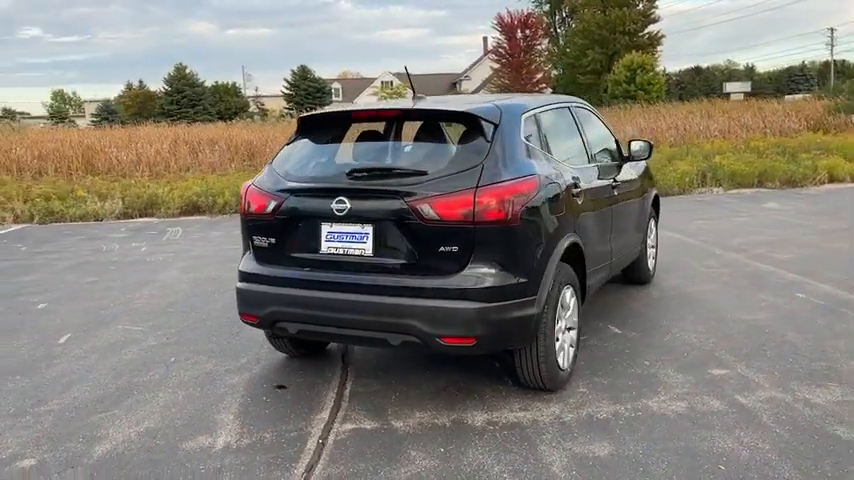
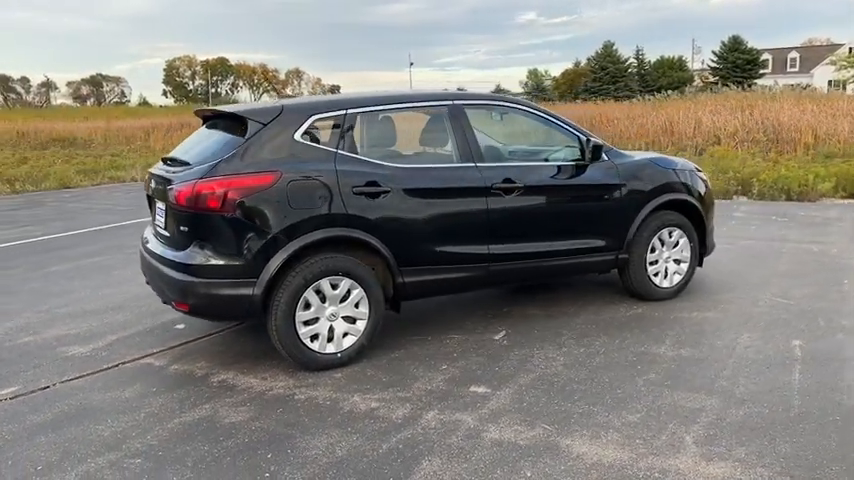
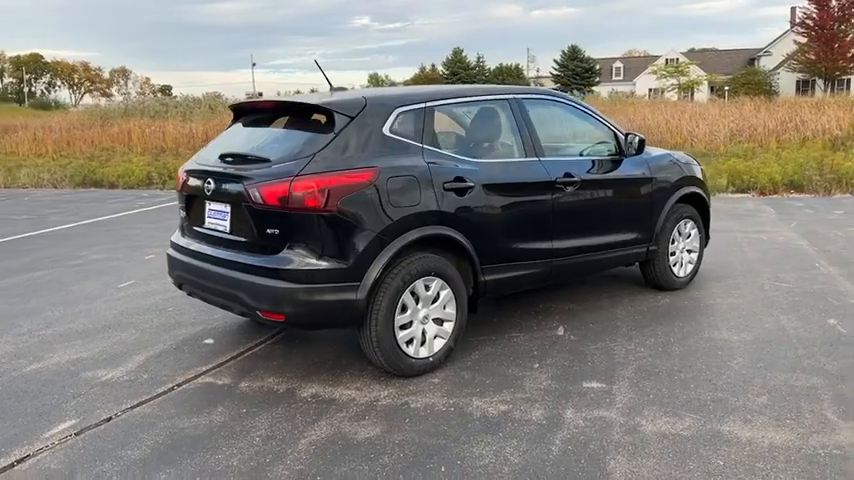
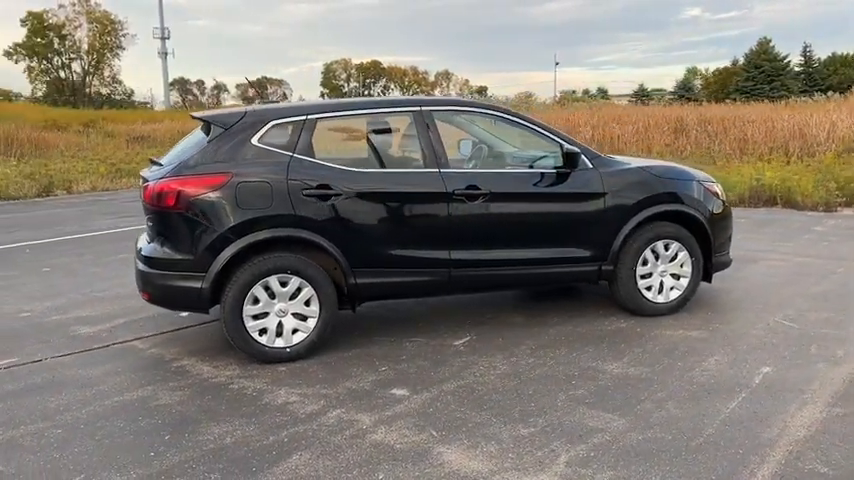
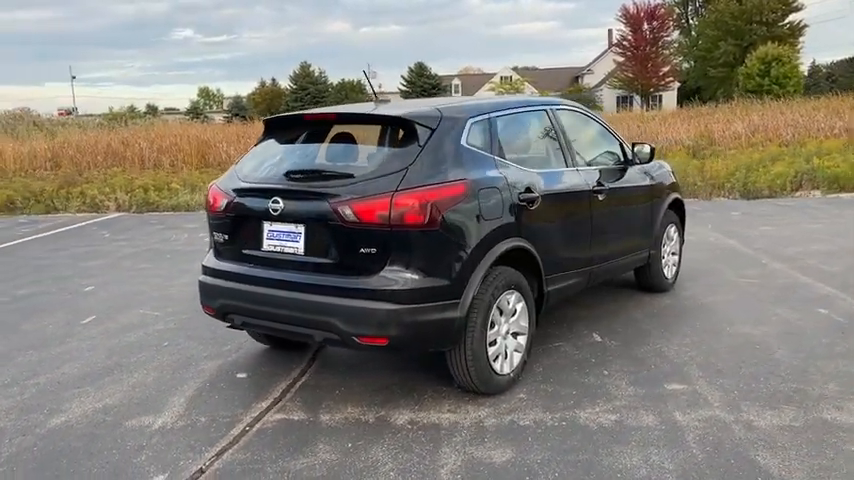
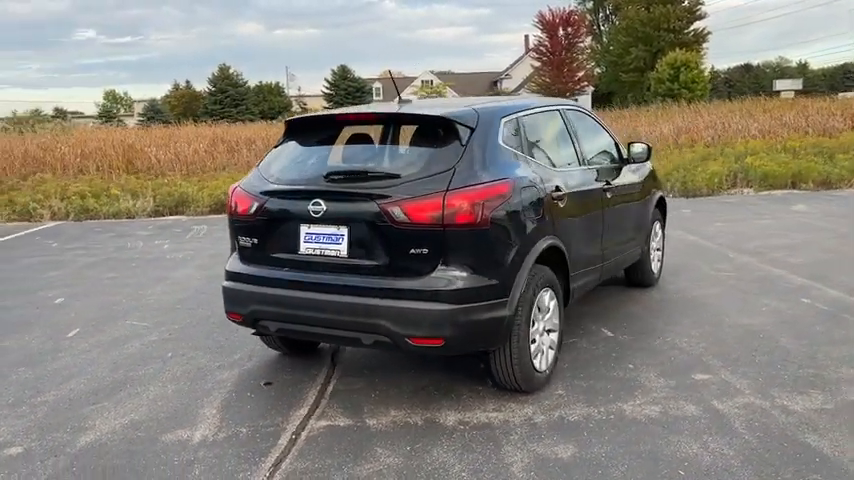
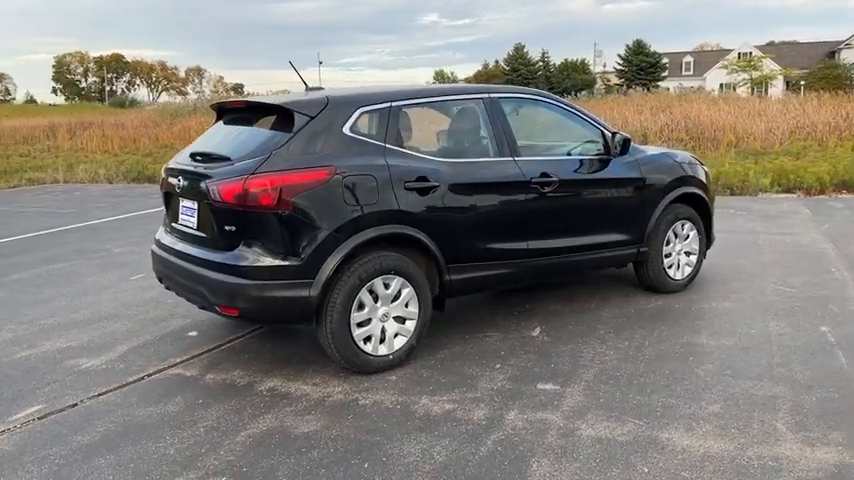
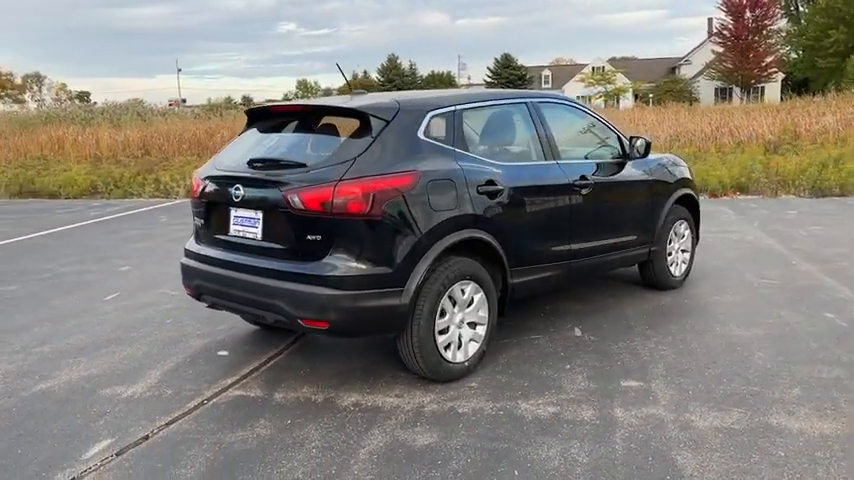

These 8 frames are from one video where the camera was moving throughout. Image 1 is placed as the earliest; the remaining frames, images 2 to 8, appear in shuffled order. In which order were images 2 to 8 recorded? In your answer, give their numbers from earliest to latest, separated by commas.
6, 5, 8, 3, 7, 2, 4
